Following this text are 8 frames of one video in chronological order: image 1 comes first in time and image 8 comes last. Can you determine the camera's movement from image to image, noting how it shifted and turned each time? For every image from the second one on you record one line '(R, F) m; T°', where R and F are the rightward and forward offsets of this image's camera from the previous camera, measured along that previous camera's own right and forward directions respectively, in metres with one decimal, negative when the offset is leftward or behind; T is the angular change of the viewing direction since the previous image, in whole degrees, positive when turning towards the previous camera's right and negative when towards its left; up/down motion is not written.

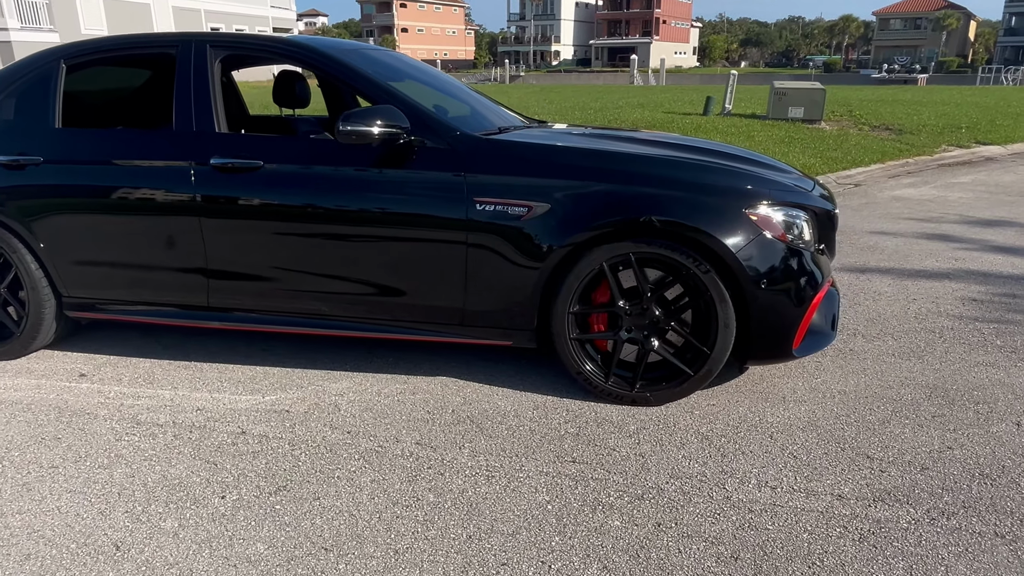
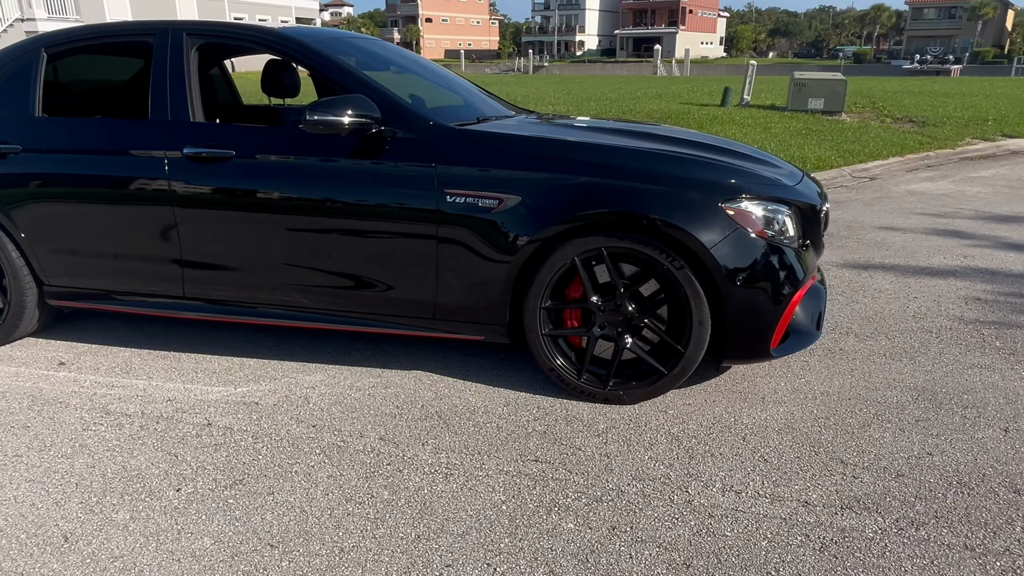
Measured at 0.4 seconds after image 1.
(+0.2, +0.1) m; -2°
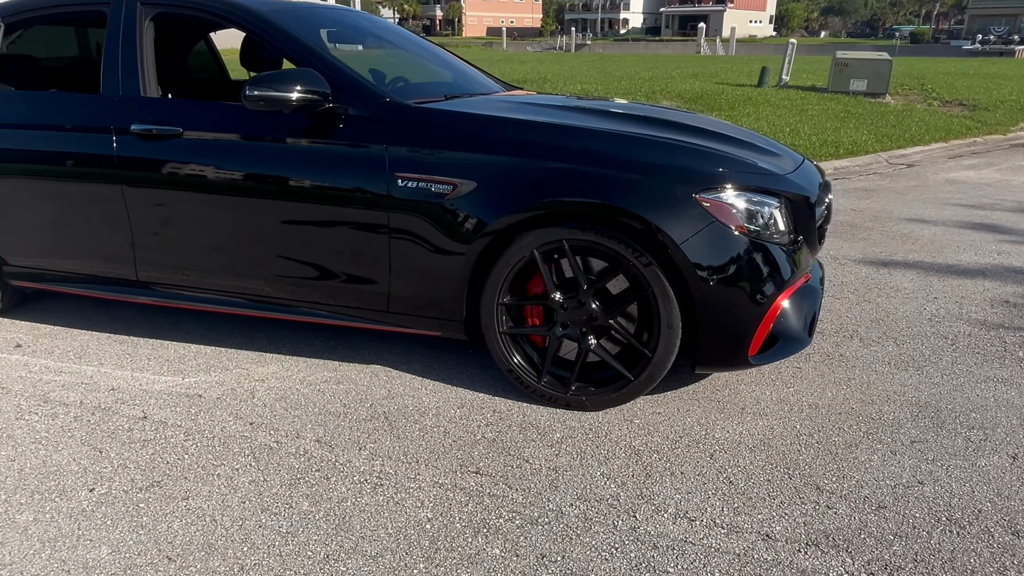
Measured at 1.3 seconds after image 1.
(+0.4, +0.3) m; -3°
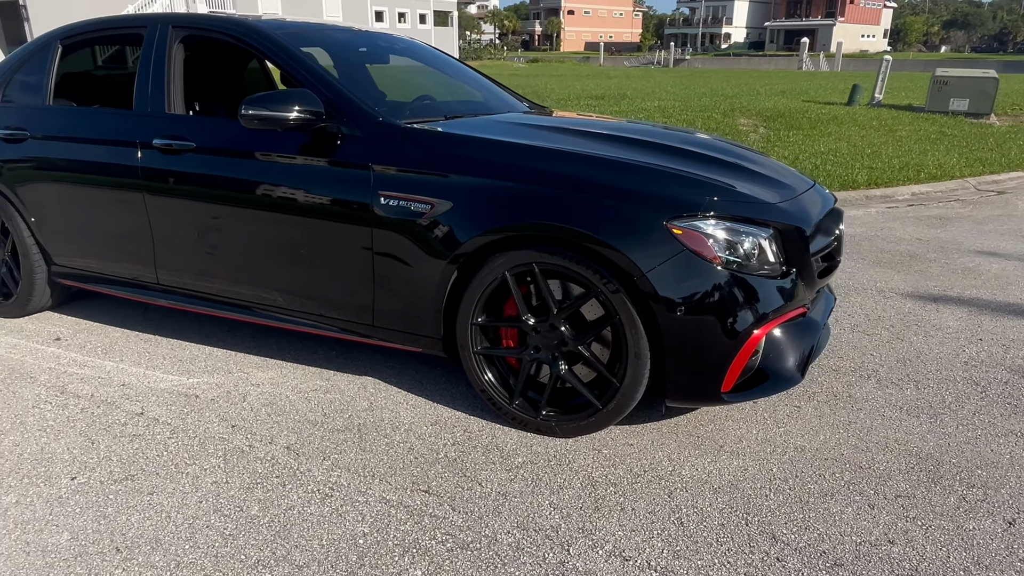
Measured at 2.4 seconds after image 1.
(+0.5, 0.0) m; -7°
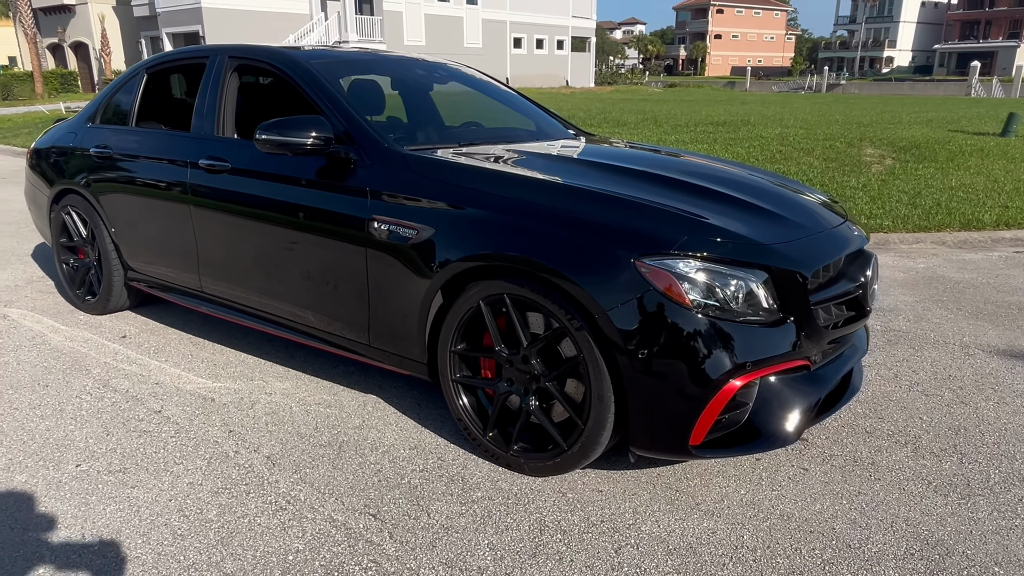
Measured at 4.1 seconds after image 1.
(+0.6, +0.1) m; -11°
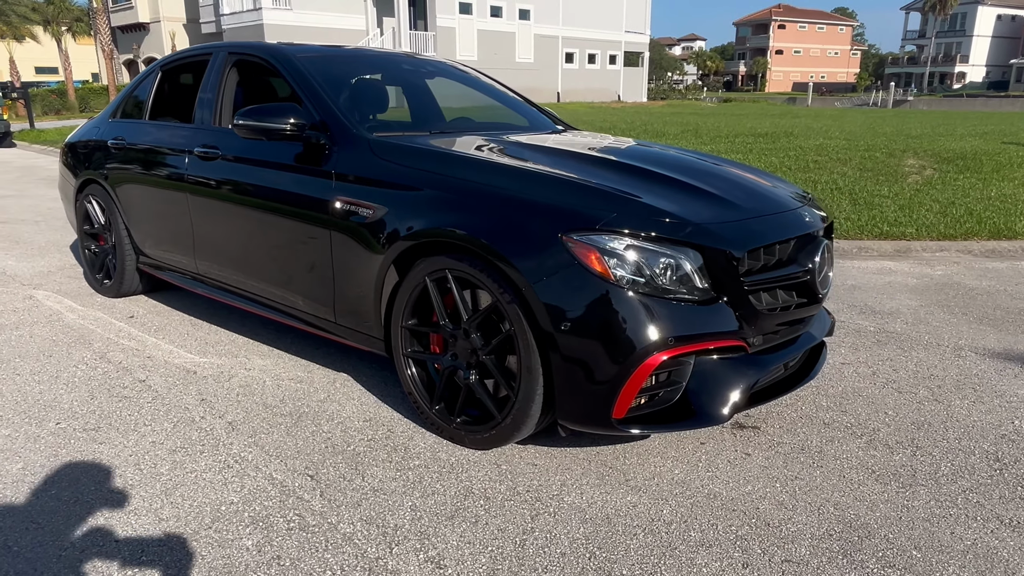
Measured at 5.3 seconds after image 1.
(+0.5, -0.1) m; -4°
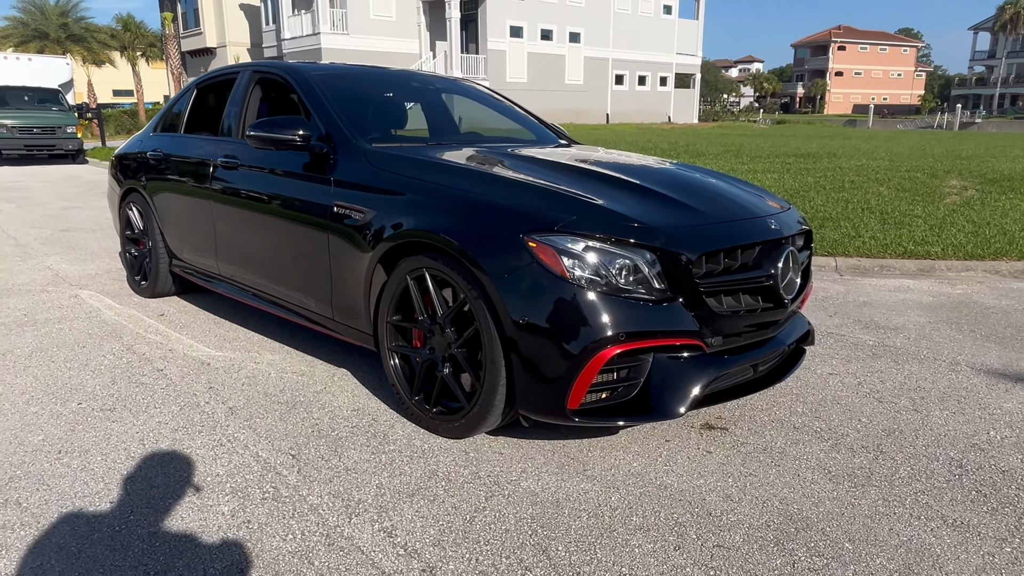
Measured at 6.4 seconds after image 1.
(+0.3, -0.2) m; -4°
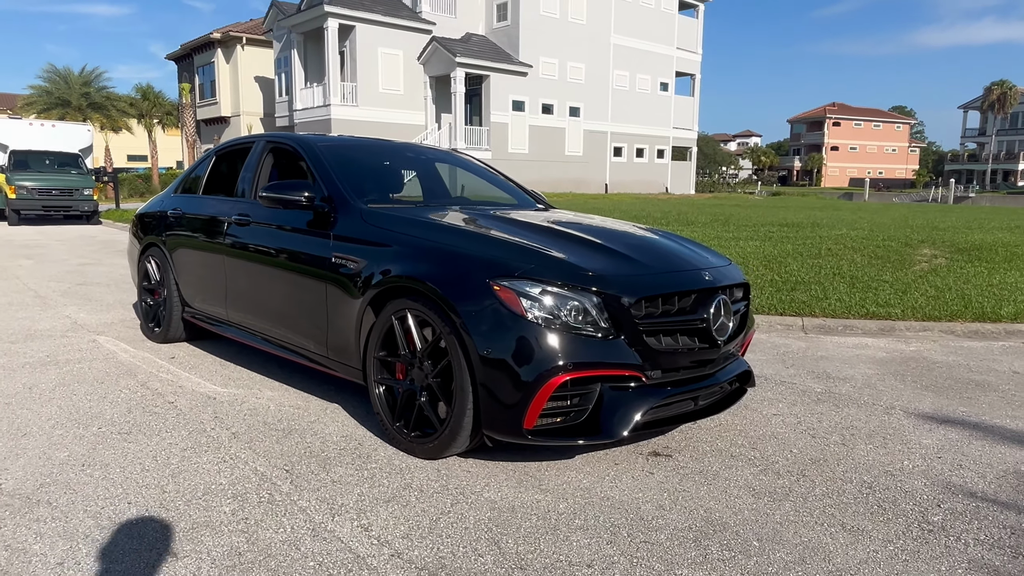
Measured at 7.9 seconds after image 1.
(+0.2, -0.5) m; 0°
